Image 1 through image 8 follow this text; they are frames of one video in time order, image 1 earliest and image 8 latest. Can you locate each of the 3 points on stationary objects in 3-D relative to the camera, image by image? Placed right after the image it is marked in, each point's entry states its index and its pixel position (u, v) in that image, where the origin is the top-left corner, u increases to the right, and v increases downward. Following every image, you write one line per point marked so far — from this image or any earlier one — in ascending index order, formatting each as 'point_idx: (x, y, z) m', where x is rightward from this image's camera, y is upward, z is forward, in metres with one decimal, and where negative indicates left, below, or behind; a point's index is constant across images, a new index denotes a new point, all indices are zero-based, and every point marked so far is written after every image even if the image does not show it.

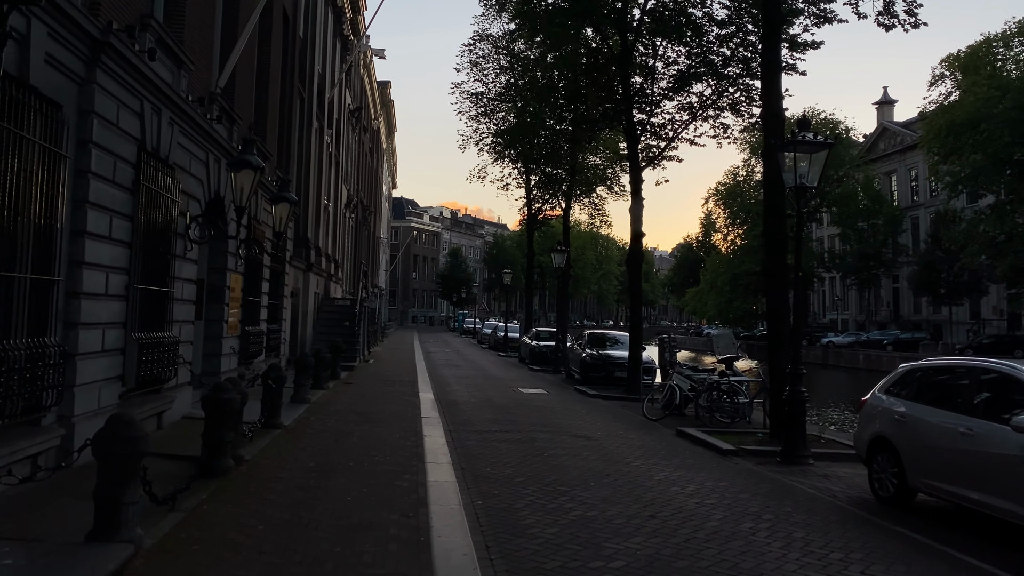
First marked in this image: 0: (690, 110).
0: (+4.1, +4.1, +19.2) m
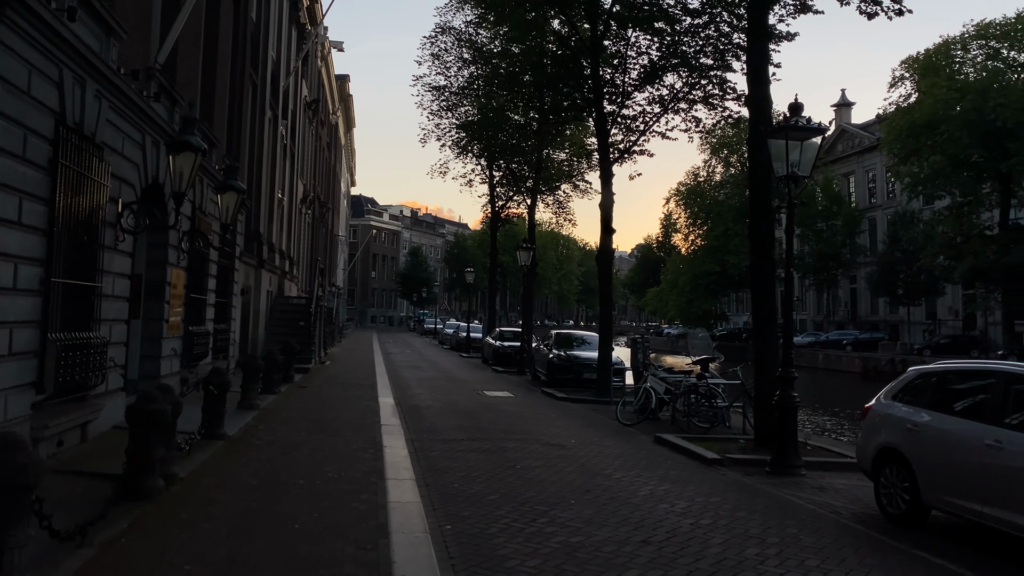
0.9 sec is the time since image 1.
0: (+3.3, +4.1, +18.5) m
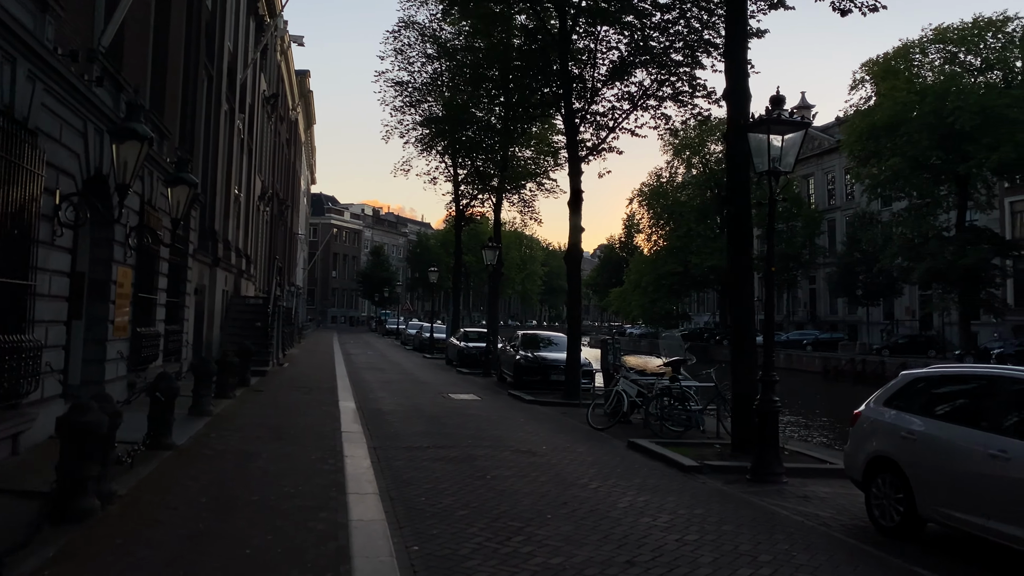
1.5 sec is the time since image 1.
0: (+2.6, +4.1, +18.1) m
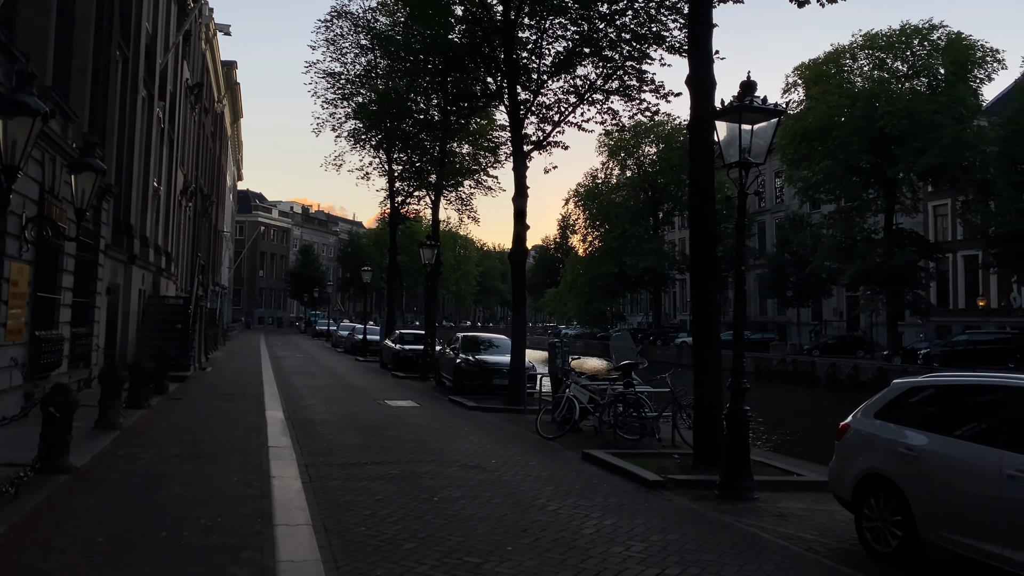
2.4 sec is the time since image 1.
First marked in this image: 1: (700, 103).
0: (+1.3, +4.1, +17.5) m
1: (+2.1, +2.0, +9.4) m
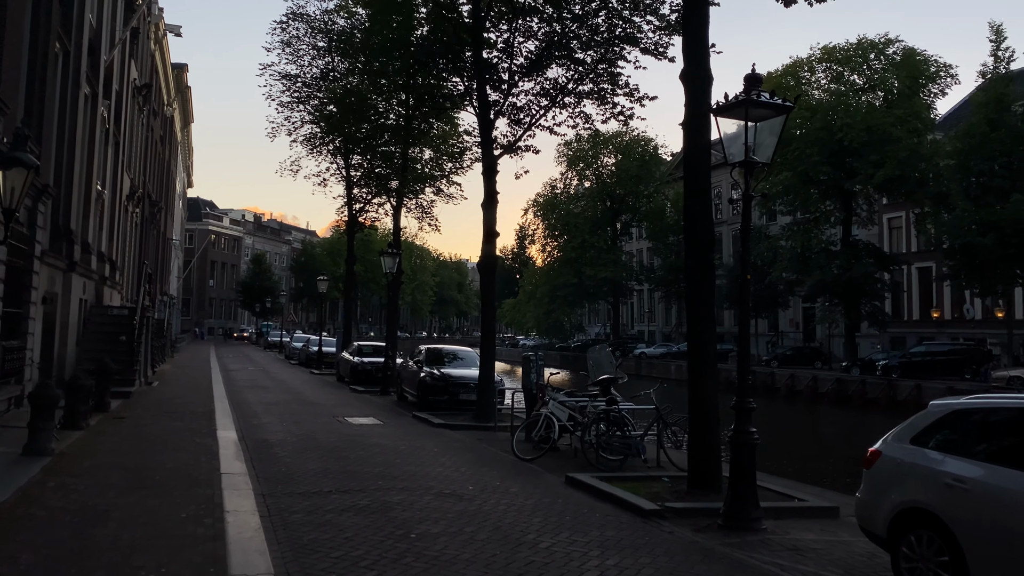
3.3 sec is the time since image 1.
0: (+0.7, +3.9, +16.8) m
1: (+1.9, +1.9, +8.7) m
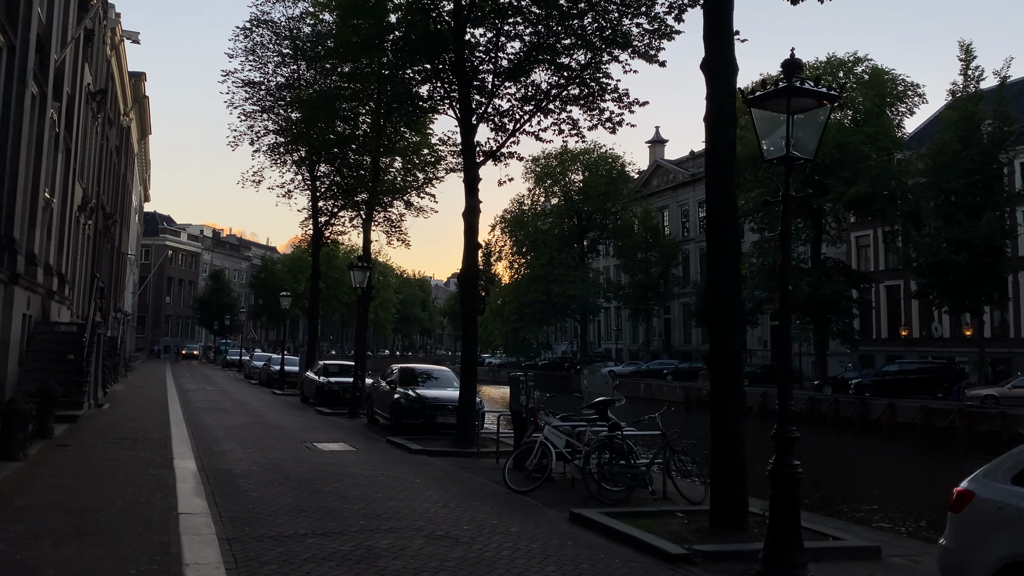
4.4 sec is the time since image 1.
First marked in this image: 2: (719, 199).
0: (+0.4, +3.6, +15.9) m
1: (+1.9, +1.8, +7.9) m
2: (+1.9, +0.8, +7.8) m
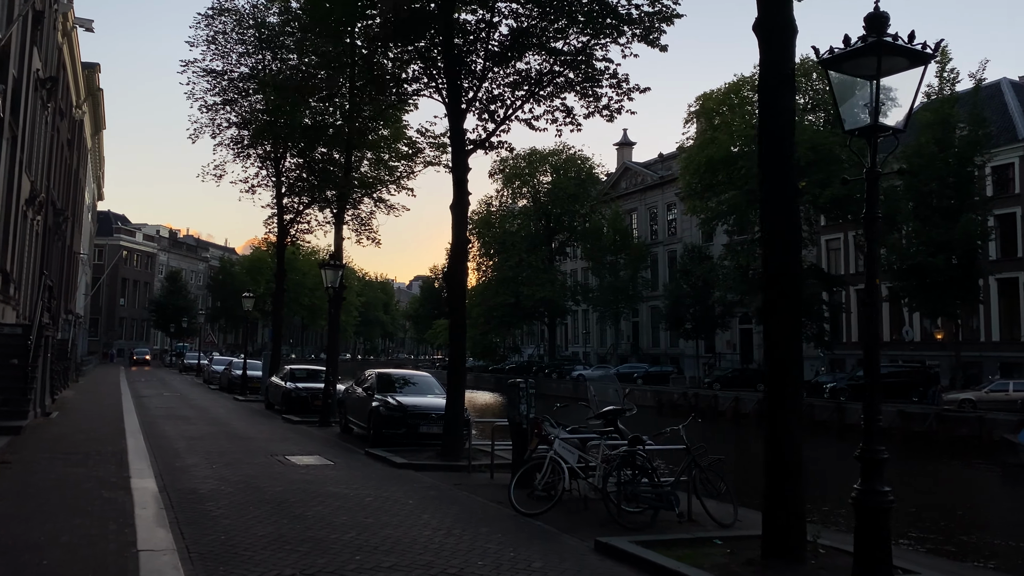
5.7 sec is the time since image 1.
0: (+0.2, +3.6, +14.8) m
1: (+2.1, +1.8, +6.8) m
2: (+2.1, +0.9, +6.8) m
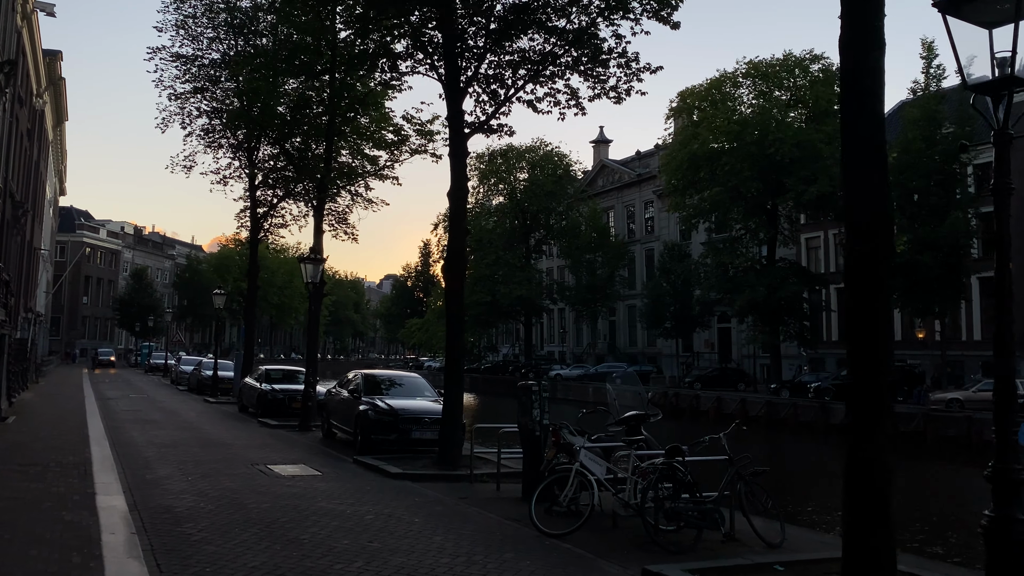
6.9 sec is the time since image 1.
0: (+0.2, +3.7, +13.8) m
1: (+2.4, +1.9, +5.9) m
2: (+2.4, +1.0, +5.8) m
